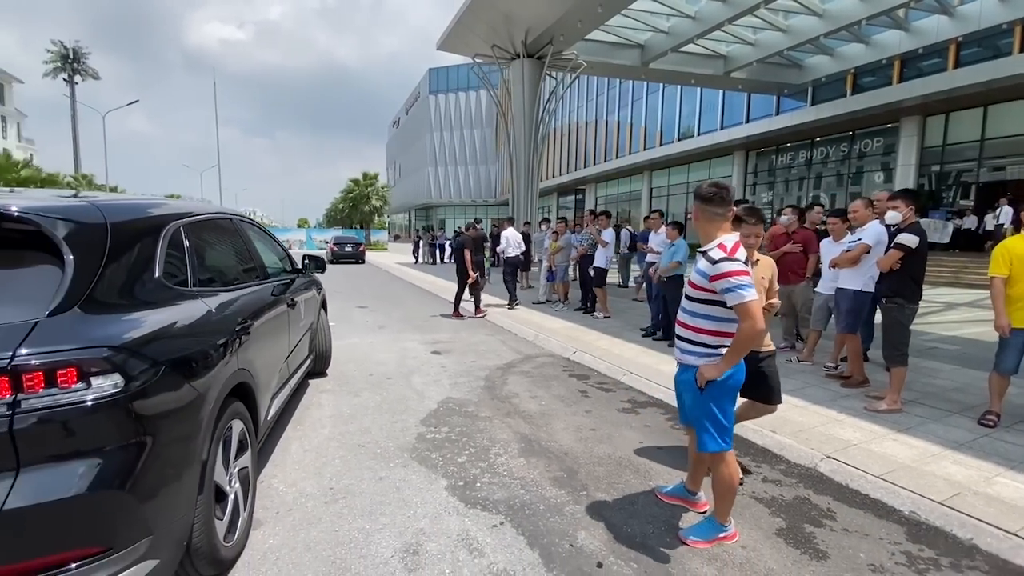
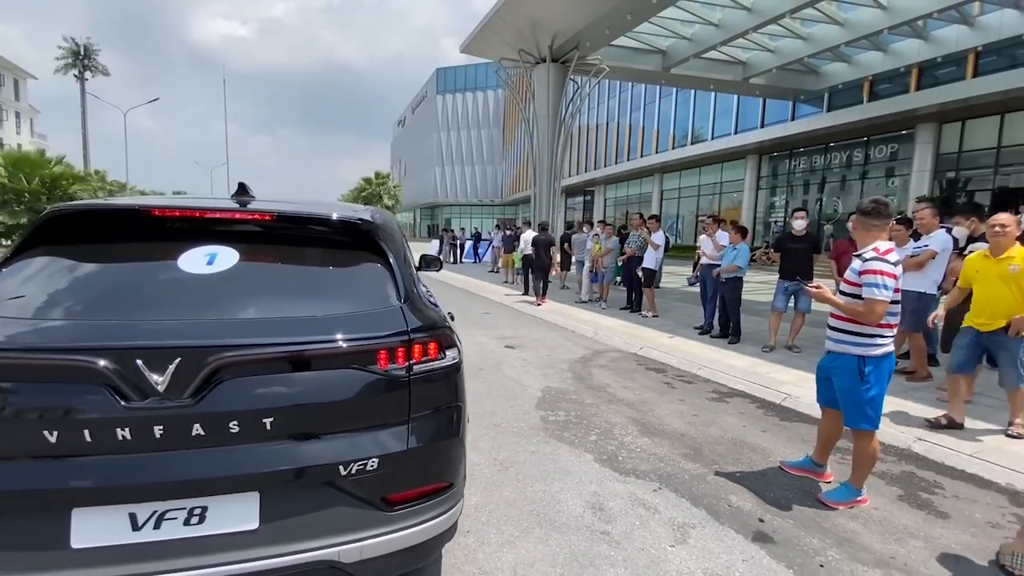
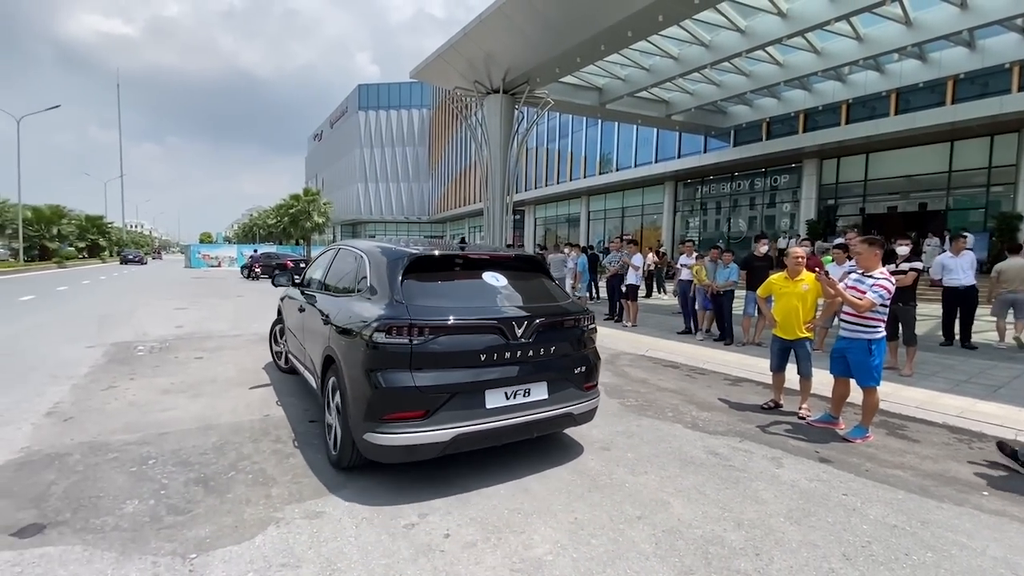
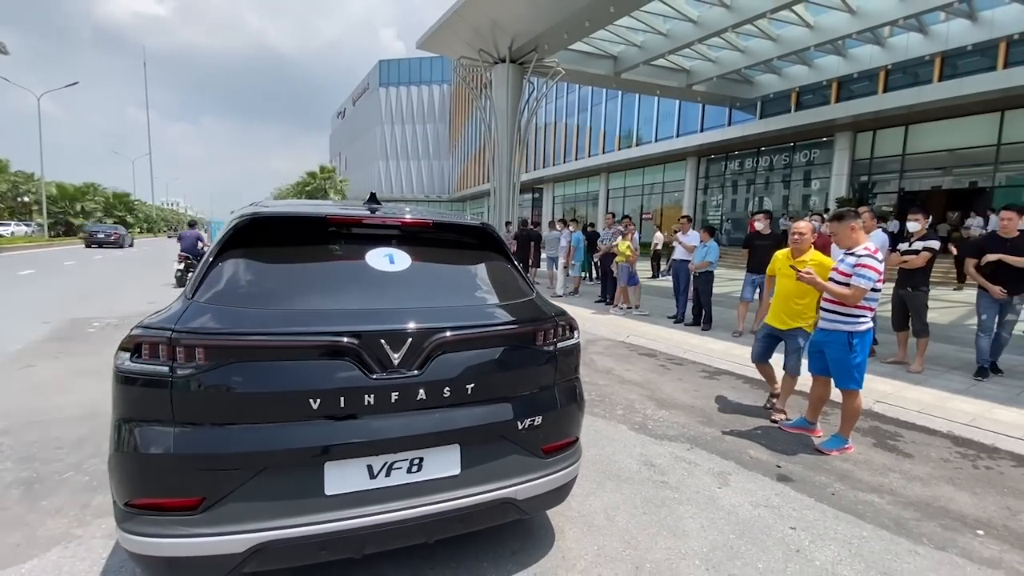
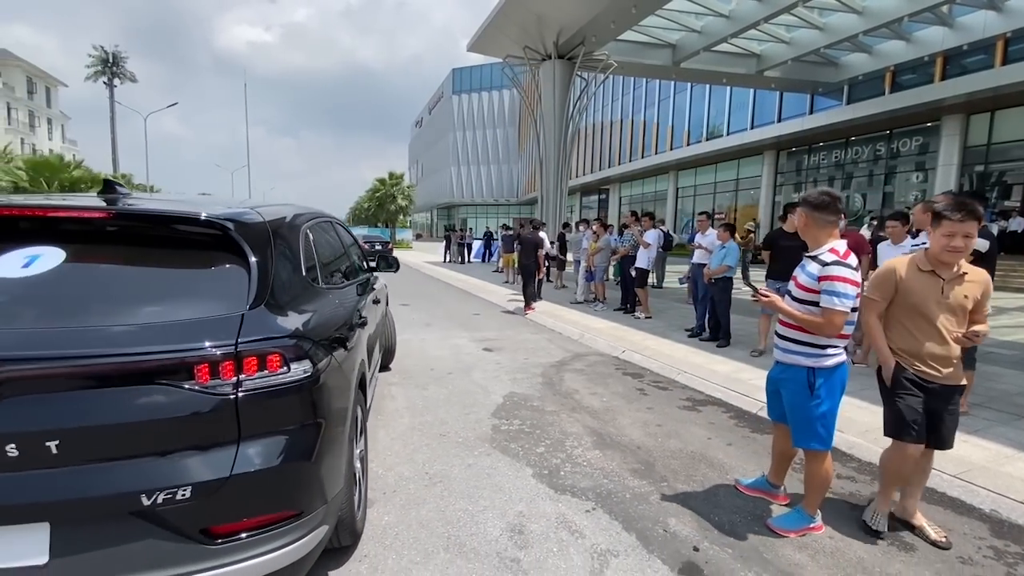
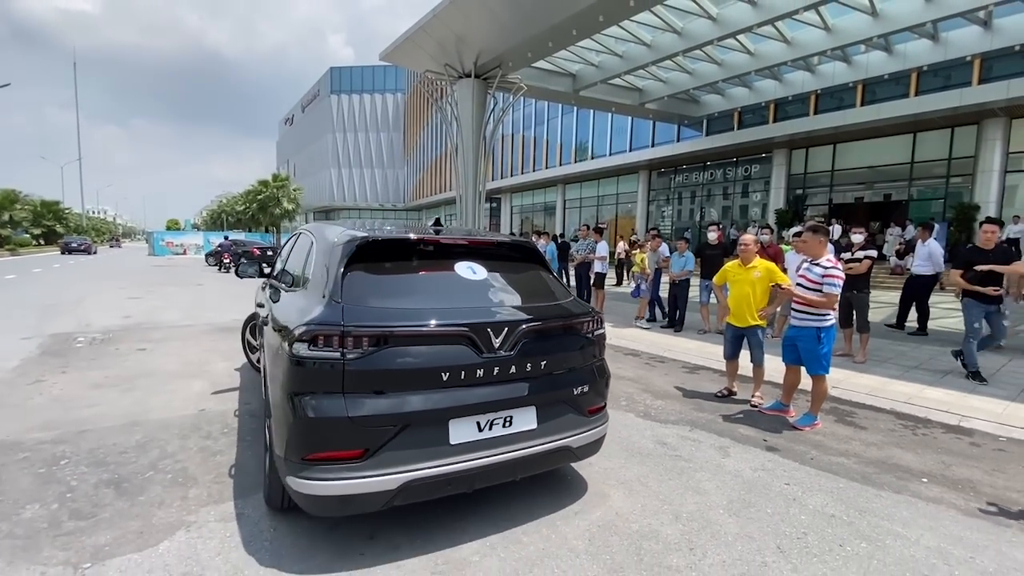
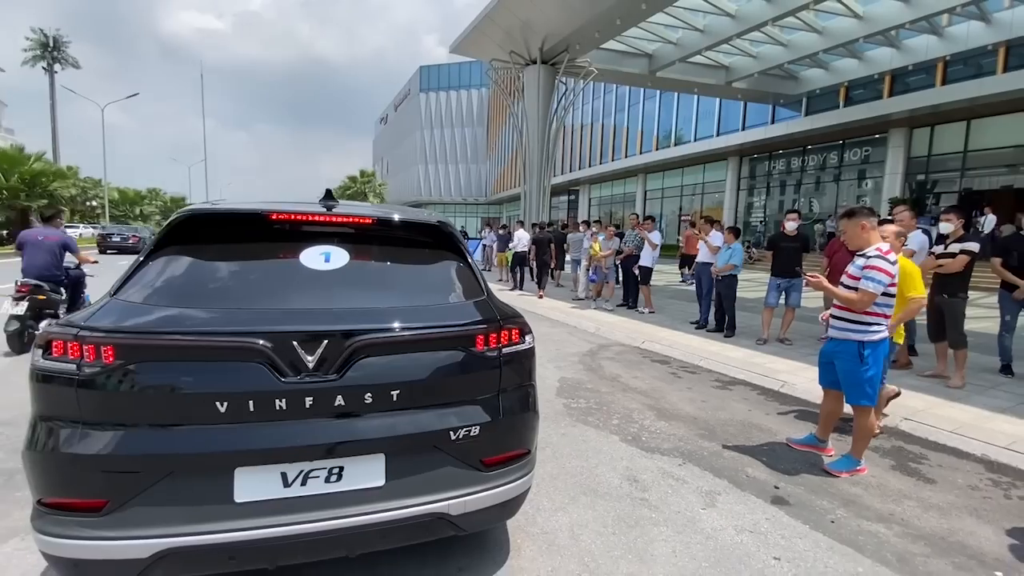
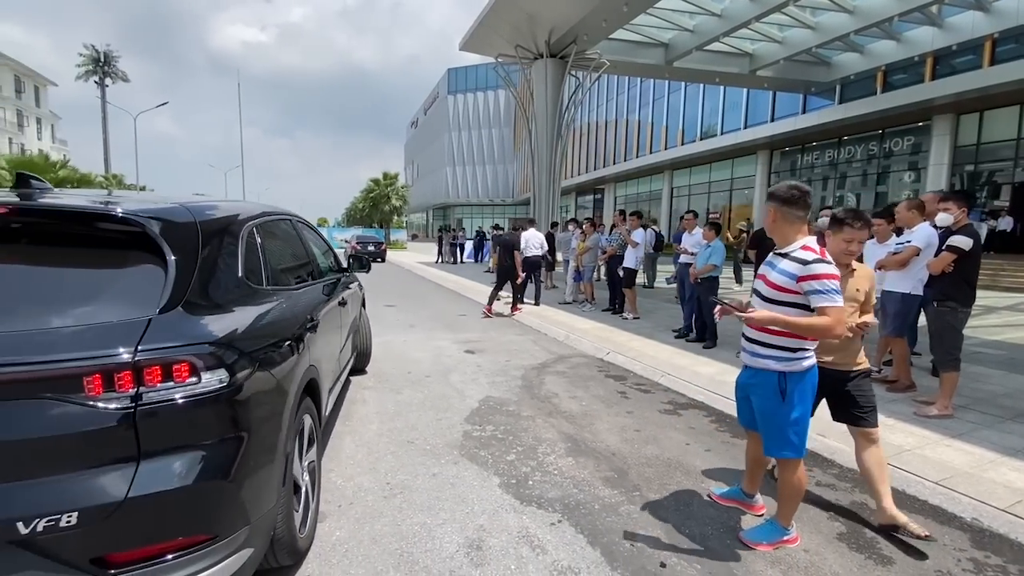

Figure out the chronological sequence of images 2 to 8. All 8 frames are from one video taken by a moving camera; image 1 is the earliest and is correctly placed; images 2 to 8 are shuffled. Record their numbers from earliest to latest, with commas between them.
8, 5, 2, 7, 4, 6, 3
